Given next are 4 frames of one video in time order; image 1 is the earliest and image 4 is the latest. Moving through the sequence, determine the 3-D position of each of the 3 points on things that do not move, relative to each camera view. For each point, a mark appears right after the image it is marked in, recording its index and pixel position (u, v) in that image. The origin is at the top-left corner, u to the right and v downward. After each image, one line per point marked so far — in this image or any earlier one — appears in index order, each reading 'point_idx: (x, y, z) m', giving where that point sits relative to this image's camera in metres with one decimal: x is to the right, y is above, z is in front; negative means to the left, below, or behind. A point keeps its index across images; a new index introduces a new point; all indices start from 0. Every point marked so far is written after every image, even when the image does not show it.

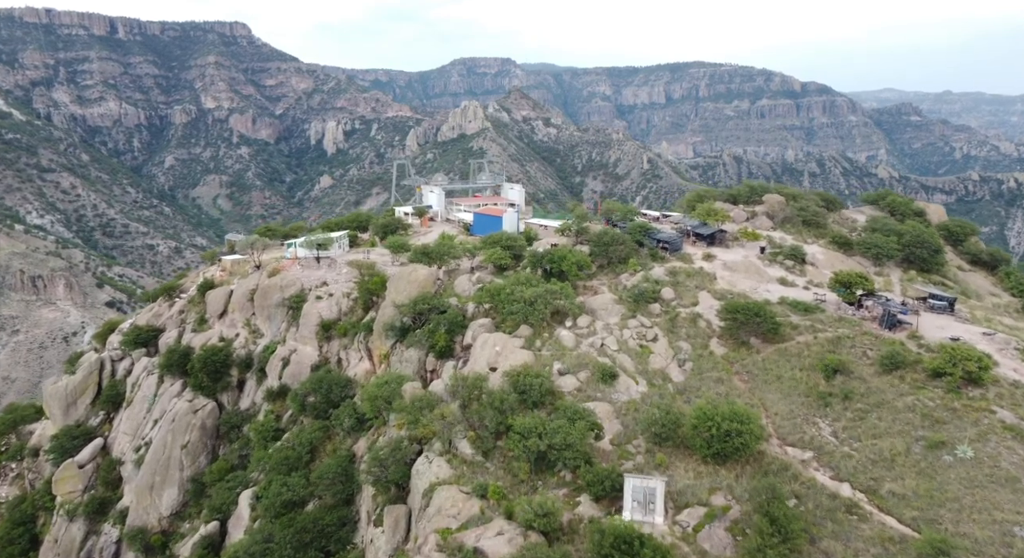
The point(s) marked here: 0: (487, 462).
0: (-0.8, -5.9, +19.2) m
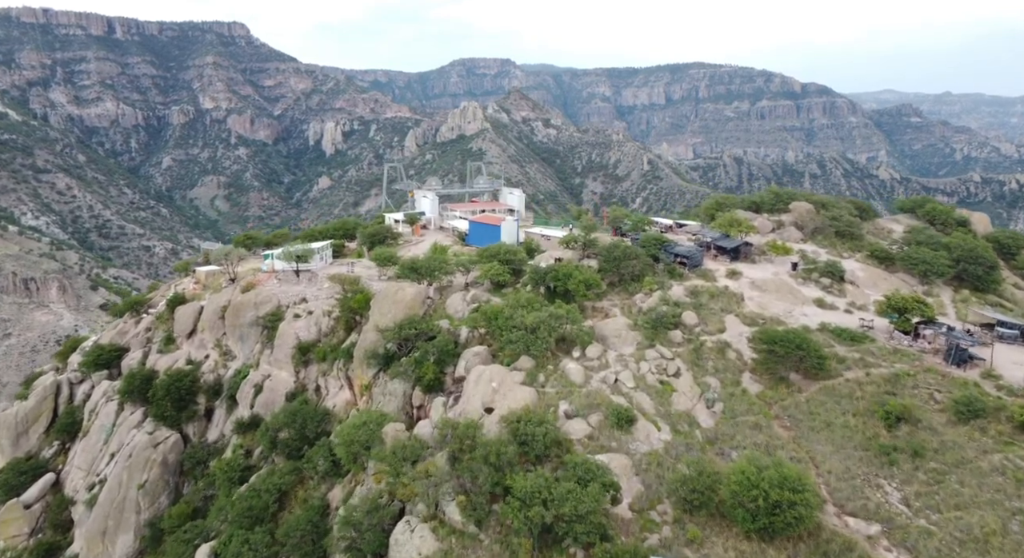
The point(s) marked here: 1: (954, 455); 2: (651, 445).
0: (-0.8, -6.7, +15.9) m
1: (+11.7, -4.6, +16.0) m
2: (+4.0, -4.8, +17.6) m
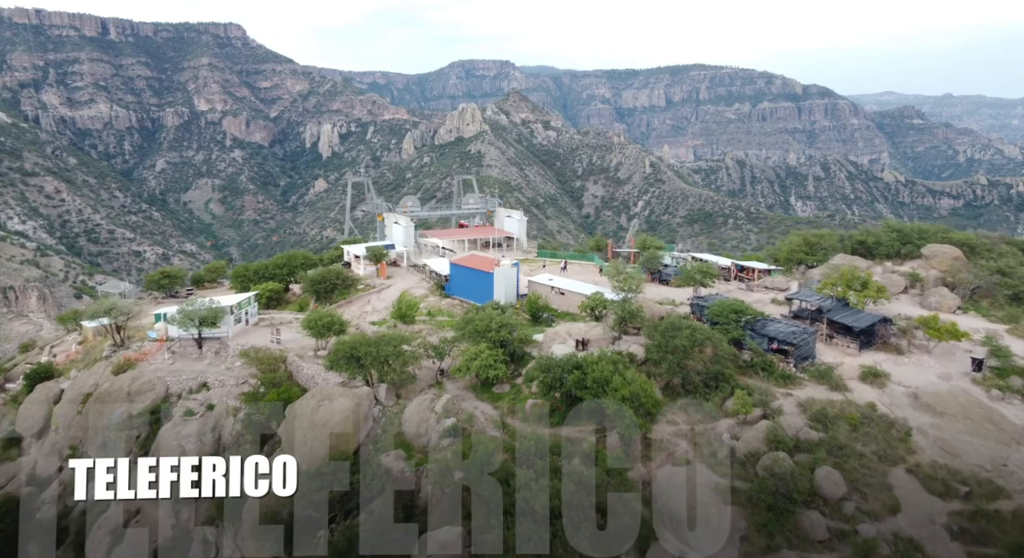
0: (-0.9, -9.3, +5.8) m
1: (+11.6, -7.3, +6.0) m
2: (+4.0, -7.5, +7.5) m
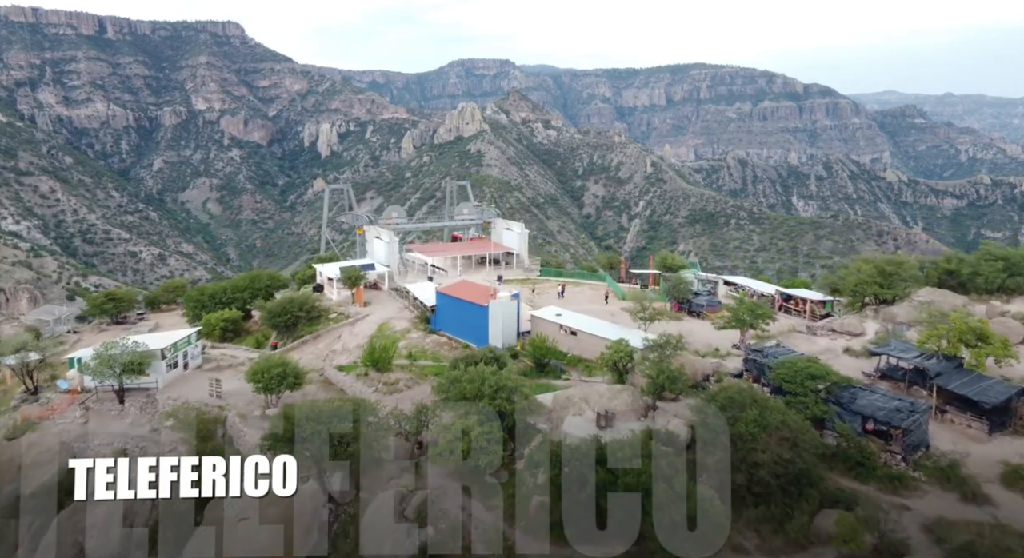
0: (-0.9, -10.5, +1.3) m
1: (+11.6, -8.4, +1.5) m
2: (+3.9, -8.6, +3.0) m
